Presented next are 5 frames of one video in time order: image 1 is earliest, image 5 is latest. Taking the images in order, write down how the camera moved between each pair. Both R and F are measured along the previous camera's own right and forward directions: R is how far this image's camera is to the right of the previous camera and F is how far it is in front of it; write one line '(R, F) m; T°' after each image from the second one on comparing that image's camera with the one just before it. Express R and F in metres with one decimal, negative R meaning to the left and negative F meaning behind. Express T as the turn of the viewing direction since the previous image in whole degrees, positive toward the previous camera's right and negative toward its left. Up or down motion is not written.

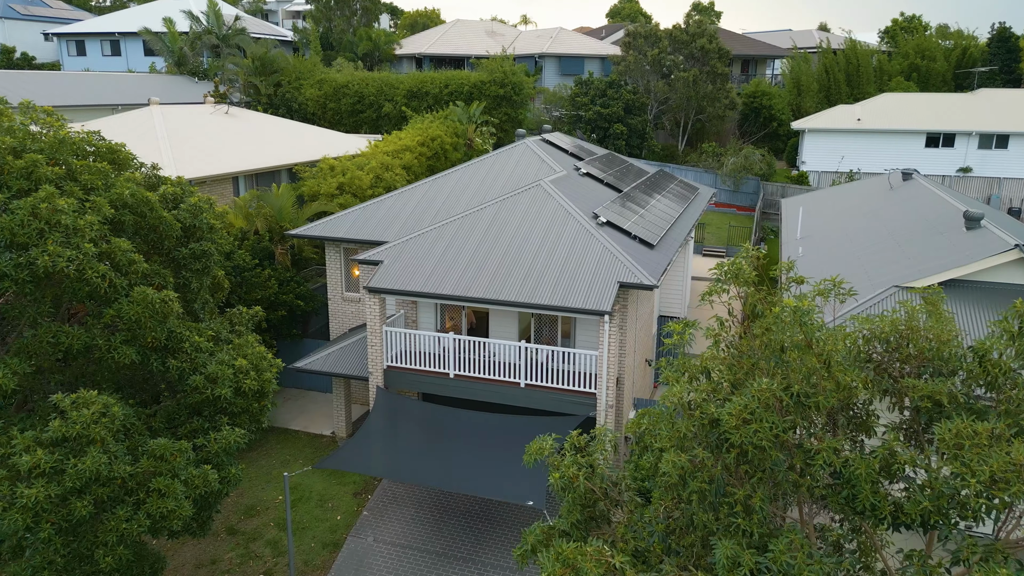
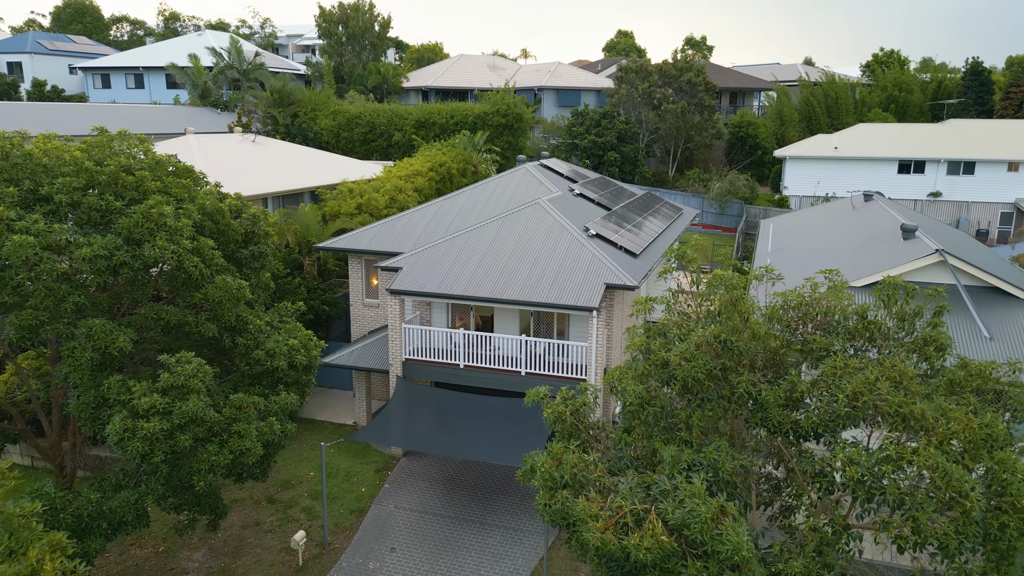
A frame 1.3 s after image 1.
(-0.1, -2.8) m; 0°
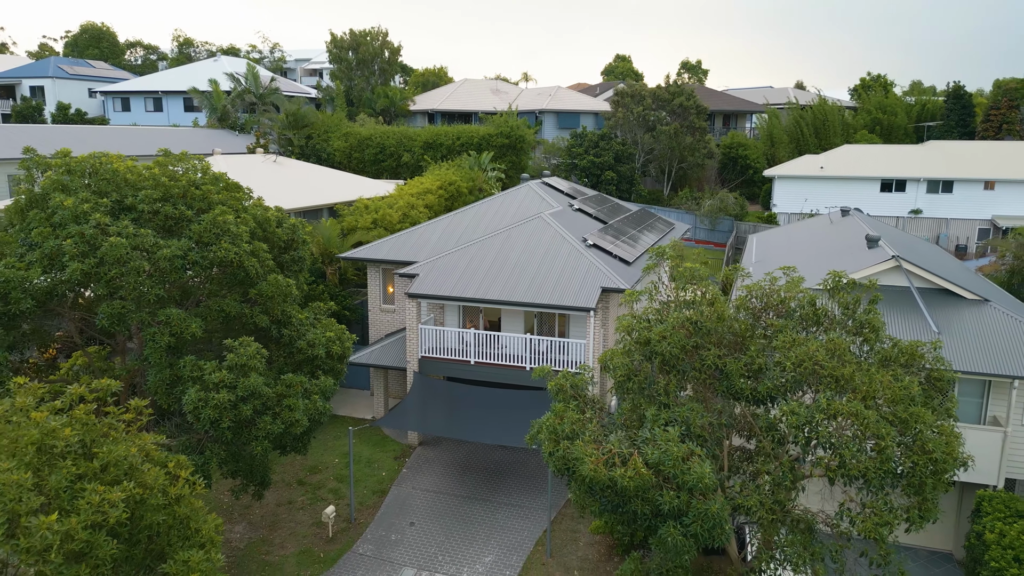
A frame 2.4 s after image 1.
(-0.2, -2.4) m; 0°
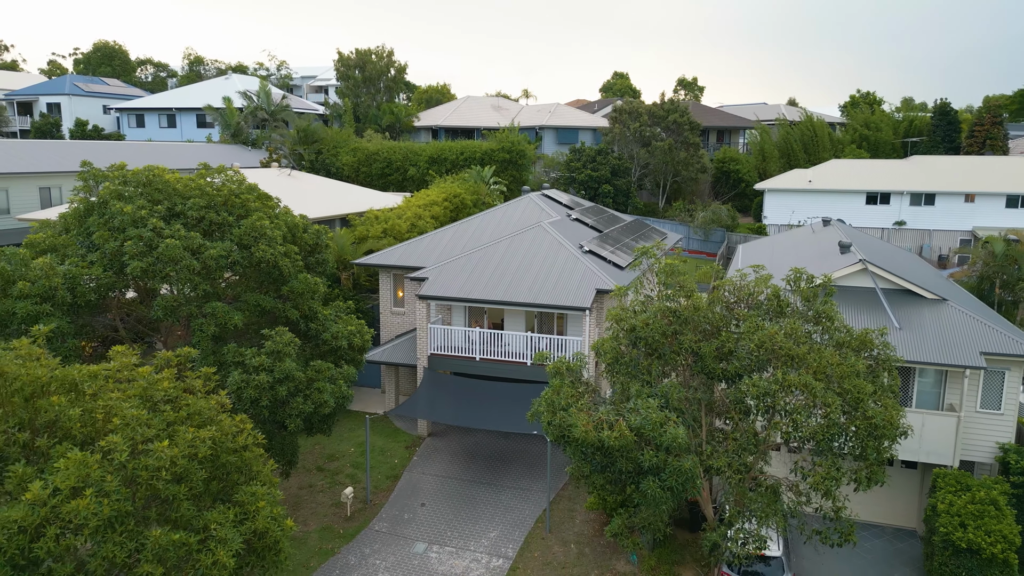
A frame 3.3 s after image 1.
(-0.1, -2.0) m; 0°
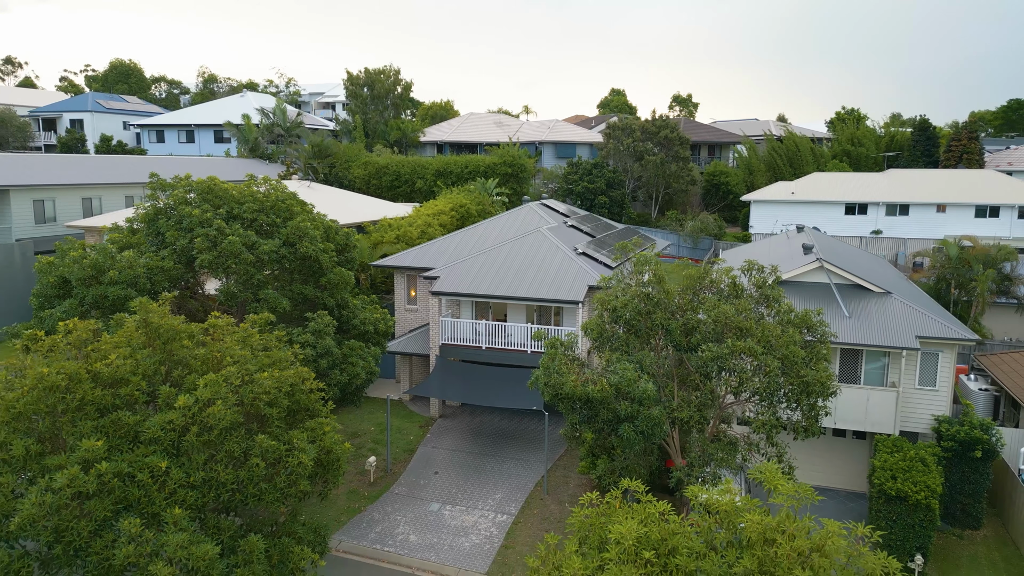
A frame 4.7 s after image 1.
(-0.1, -3.3) m; 0°
